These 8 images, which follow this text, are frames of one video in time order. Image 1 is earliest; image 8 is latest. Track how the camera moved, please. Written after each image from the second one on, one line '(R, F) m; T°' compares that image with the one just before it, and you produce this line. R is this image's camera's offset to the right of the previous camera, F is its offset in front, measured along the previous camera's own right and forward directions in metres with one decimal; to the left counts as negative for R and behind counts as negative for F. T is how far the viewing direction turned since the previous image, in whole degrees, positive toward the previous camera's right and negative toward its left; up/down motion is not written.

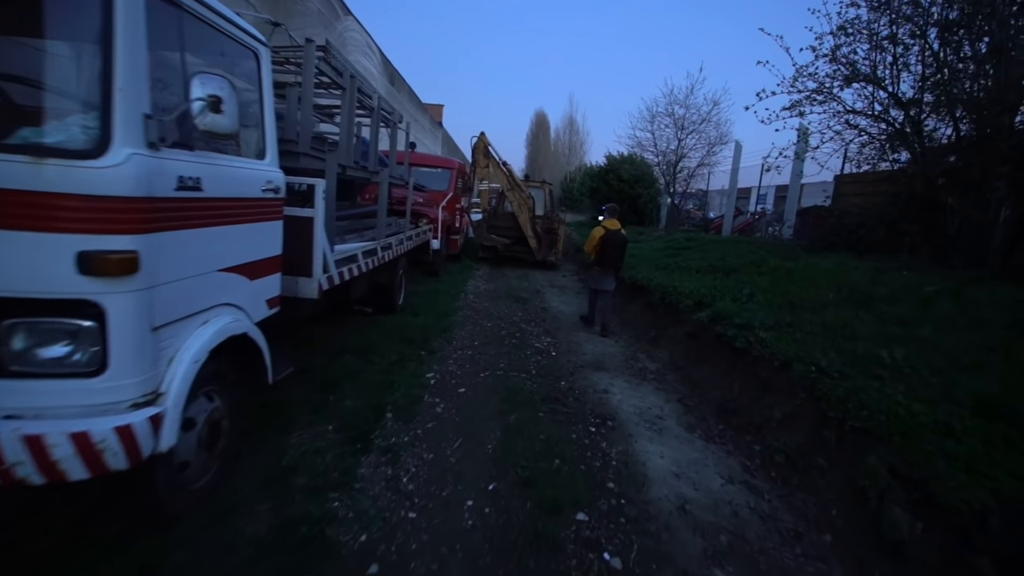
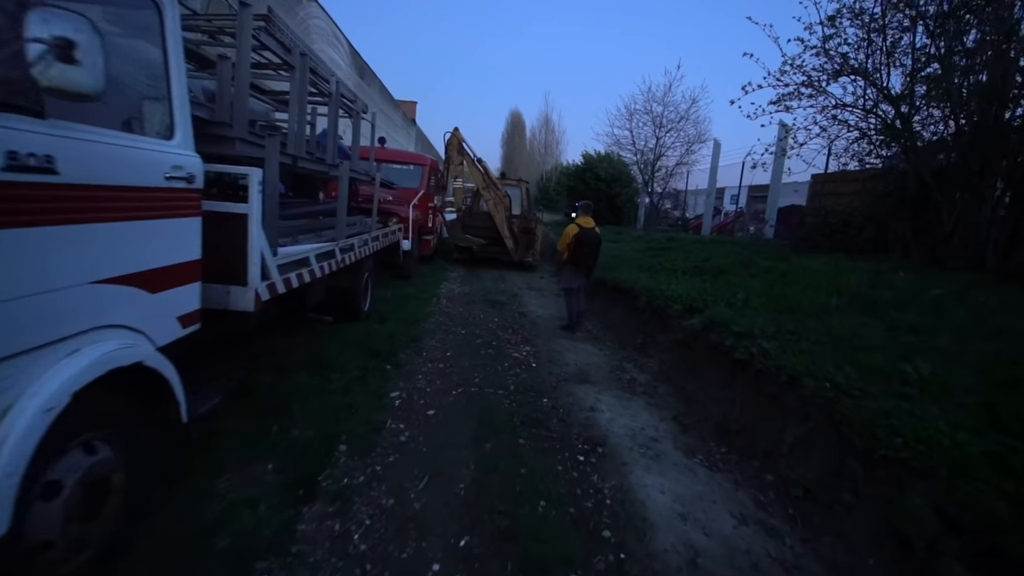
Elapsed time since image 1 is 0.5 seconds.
(0.0, +0.6) m; +3°
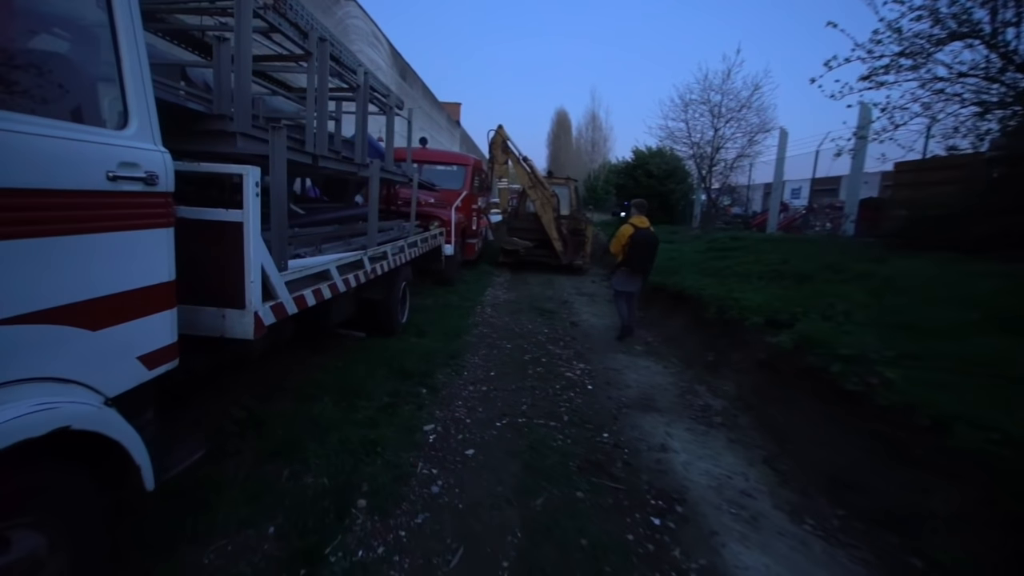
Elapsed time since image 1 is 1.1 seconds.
(0.0, +0.8) m; -5°
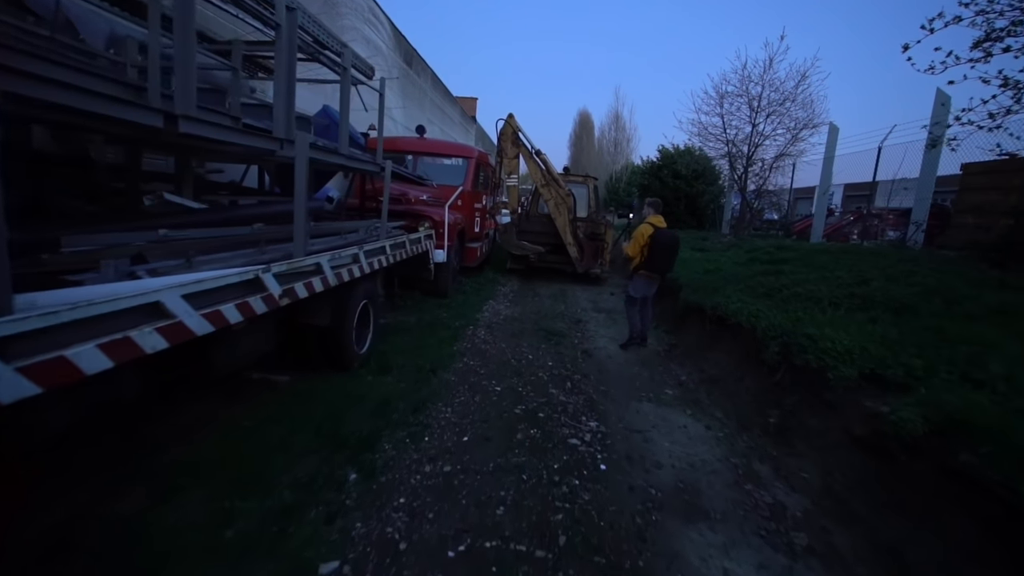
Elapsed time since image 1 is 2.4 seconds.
(+0.3, +1.7) m; -2°
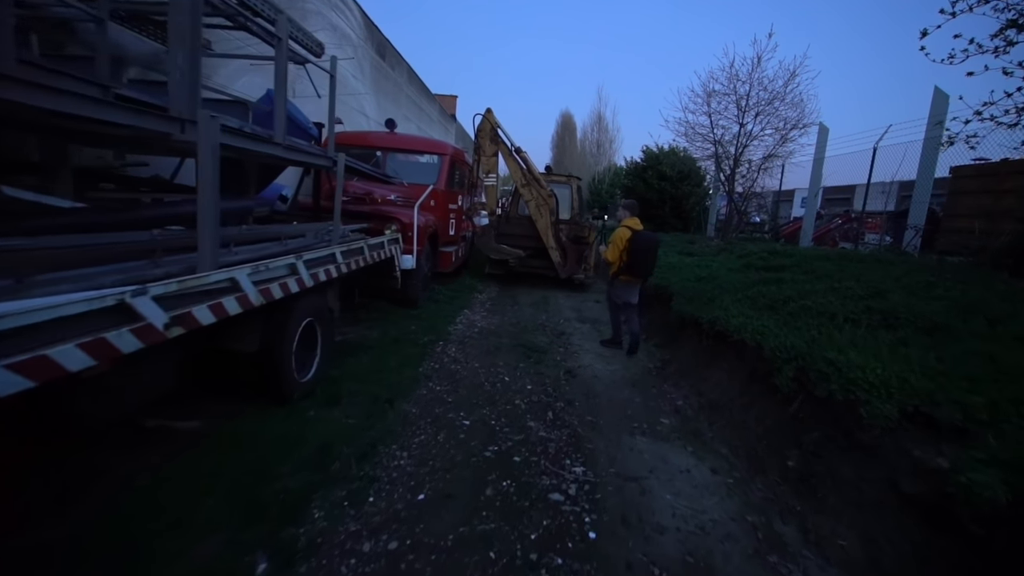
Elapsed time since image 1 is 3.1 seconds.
(+0.1, +0.8) m; +2°
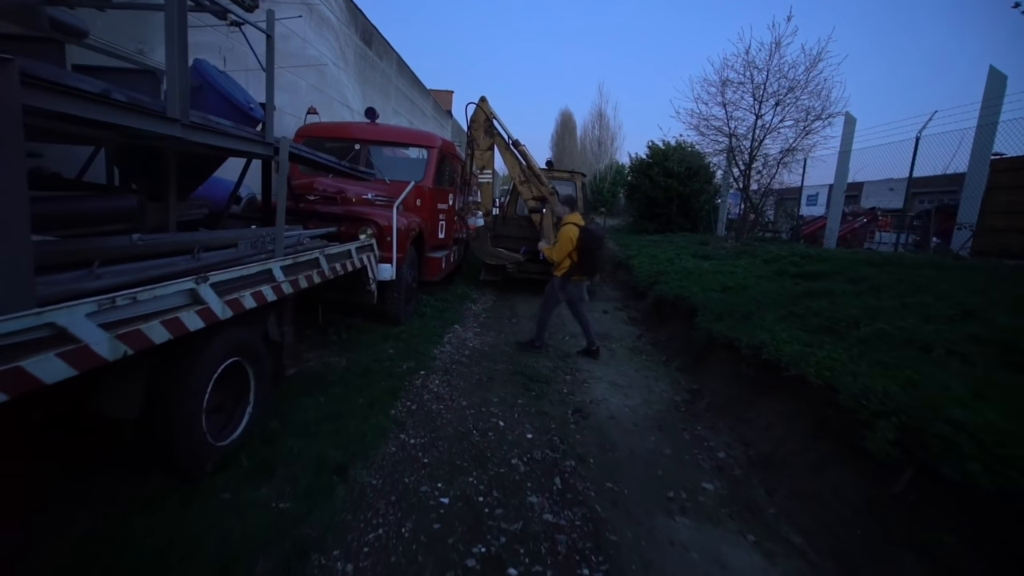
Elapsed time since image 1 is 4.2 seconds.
(0.0, +1.2) m; 0°
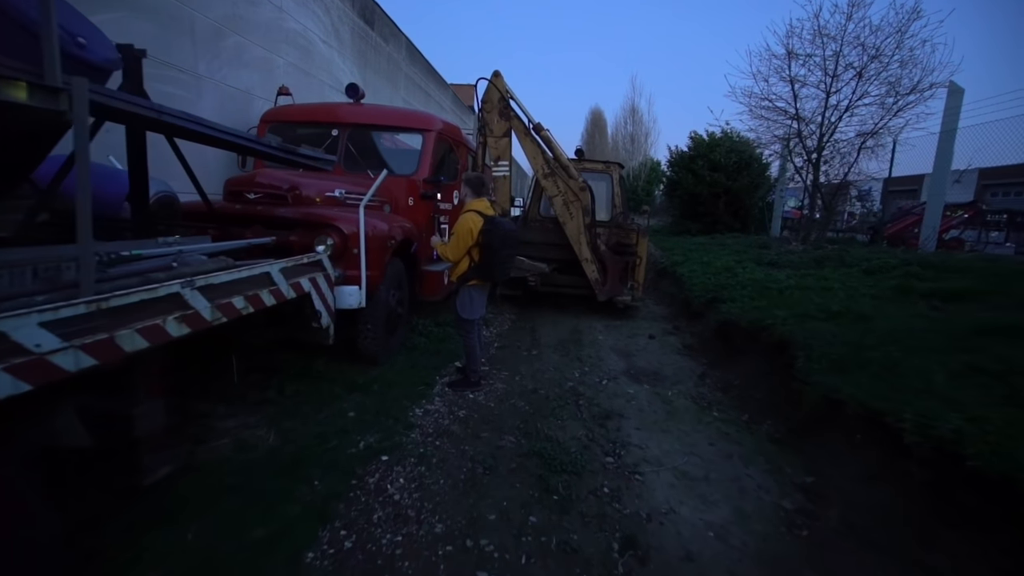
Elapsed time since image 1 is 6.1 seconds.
(+0.2, +2.0) m; -3°
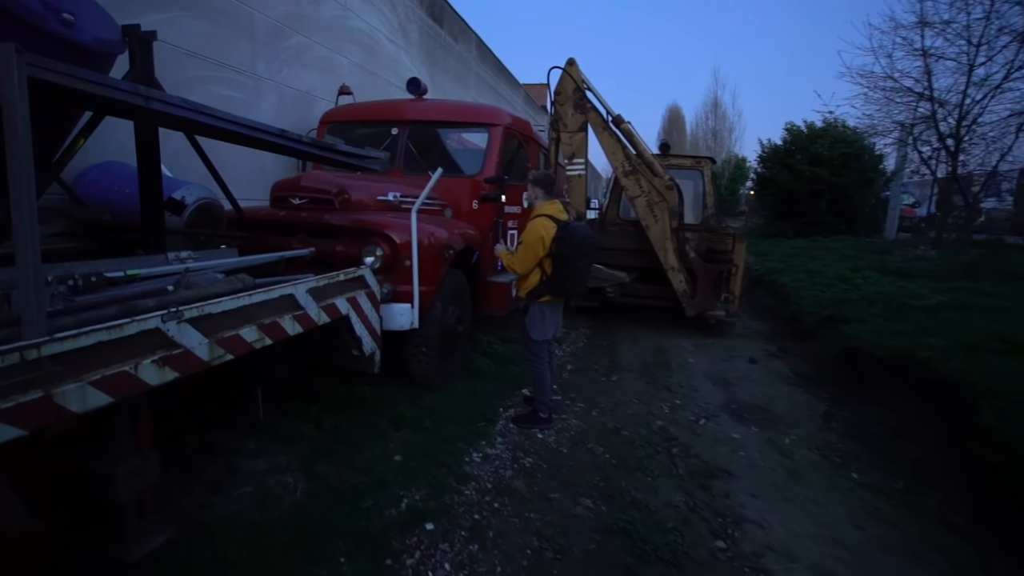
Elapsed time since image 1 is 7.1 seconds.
(0.0, +0.8) m; -8°
